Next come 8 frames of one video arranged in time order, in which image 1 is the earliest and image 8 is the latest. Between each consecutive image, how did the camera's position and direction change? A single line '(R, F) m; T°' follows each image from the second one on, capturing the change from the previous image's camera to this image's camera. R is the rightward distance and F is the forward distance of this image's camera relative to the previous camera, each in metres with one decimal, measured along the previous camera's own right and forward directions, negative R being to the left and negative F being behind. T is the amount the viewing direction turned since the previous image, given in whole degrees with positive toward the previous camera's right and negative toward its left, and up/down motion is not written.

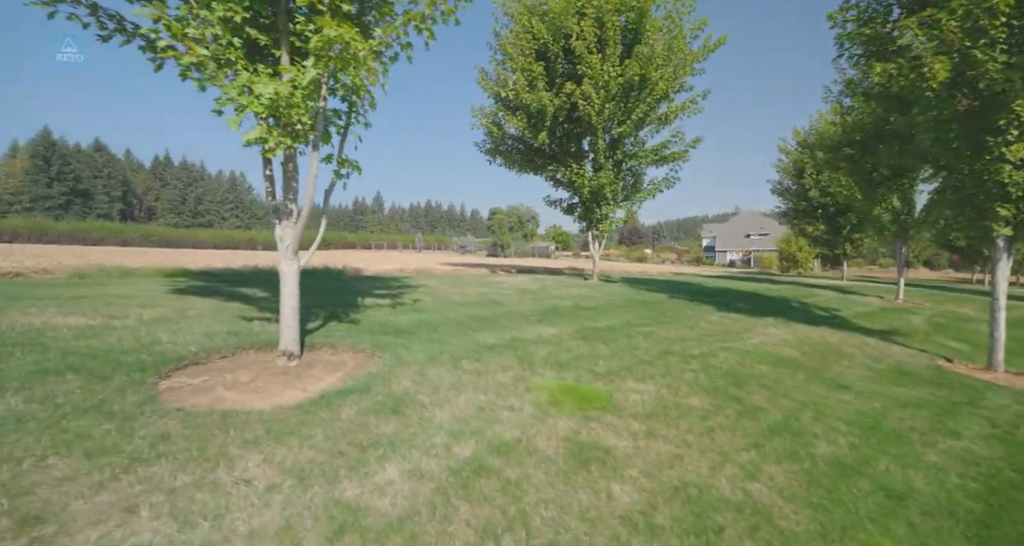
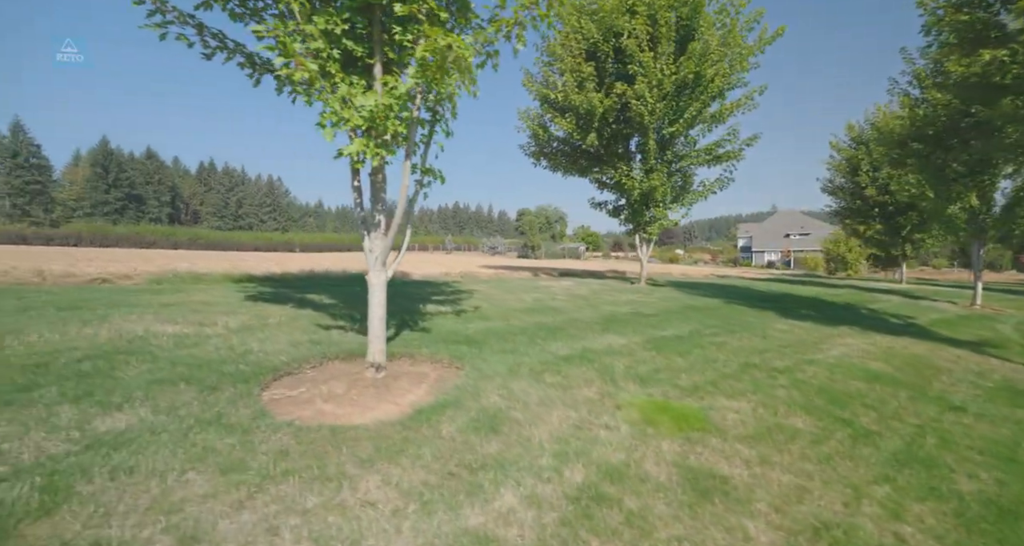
(-0.3, 0.0) m; -5°
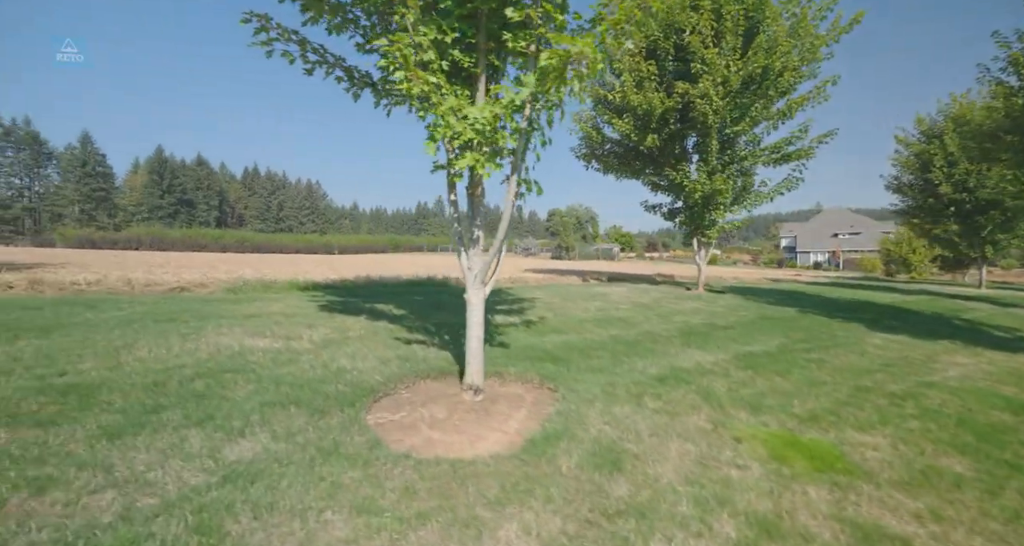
(-0.4, +0.1) m; -5°
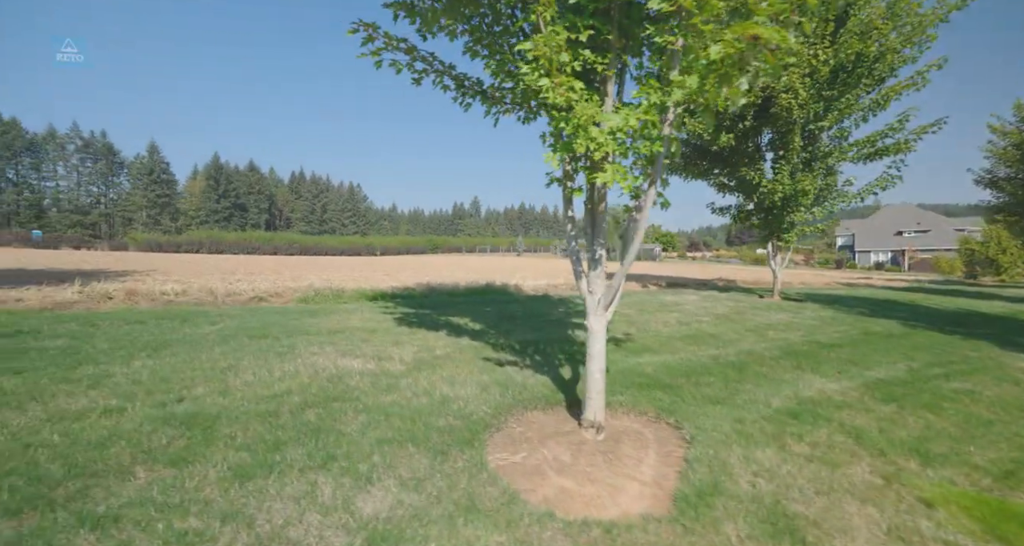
(-0.5, +0.2) m; -6°
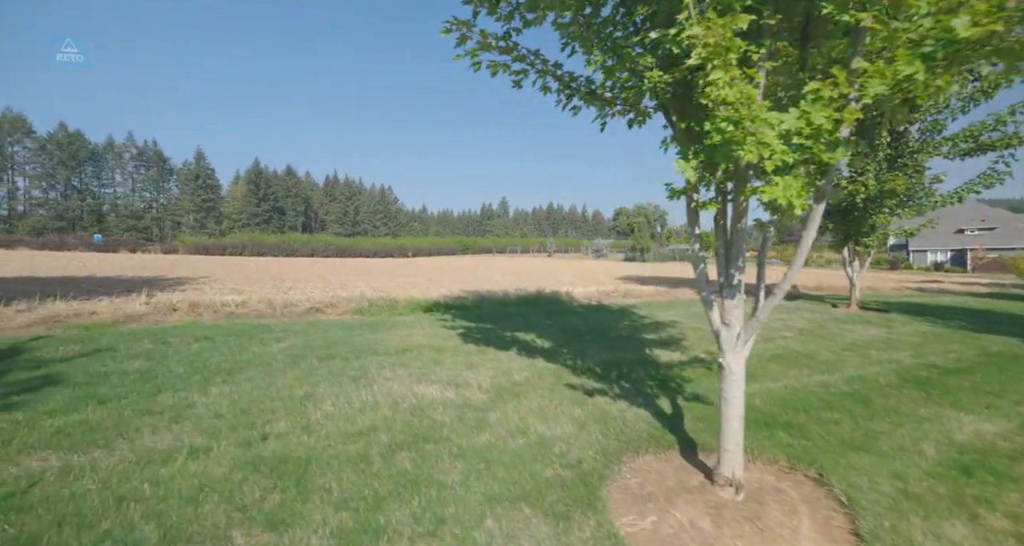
(-0.5, +0.4) m; -4°
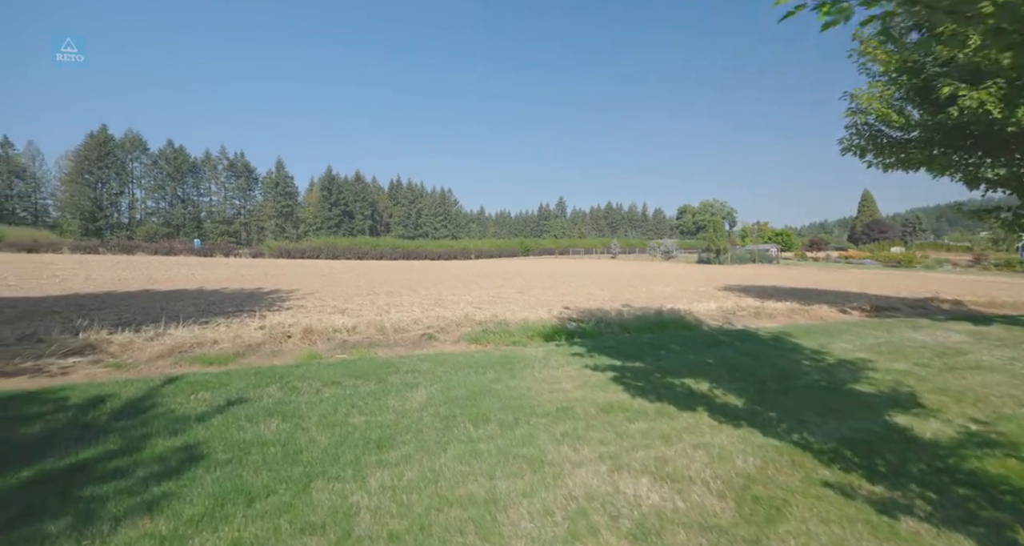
(-1.2, +1.1) m; -9°
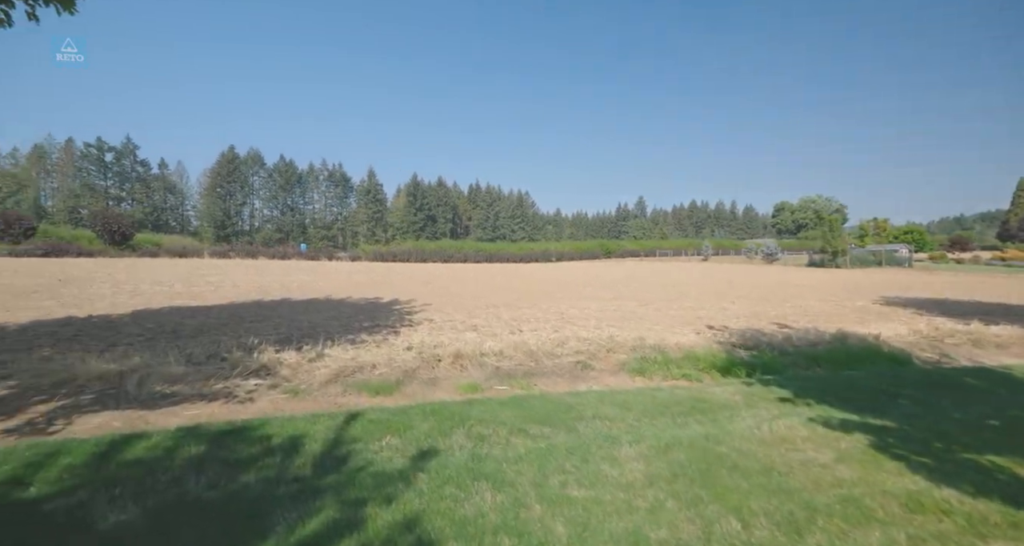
(-1.4, +0.8) m; -12°
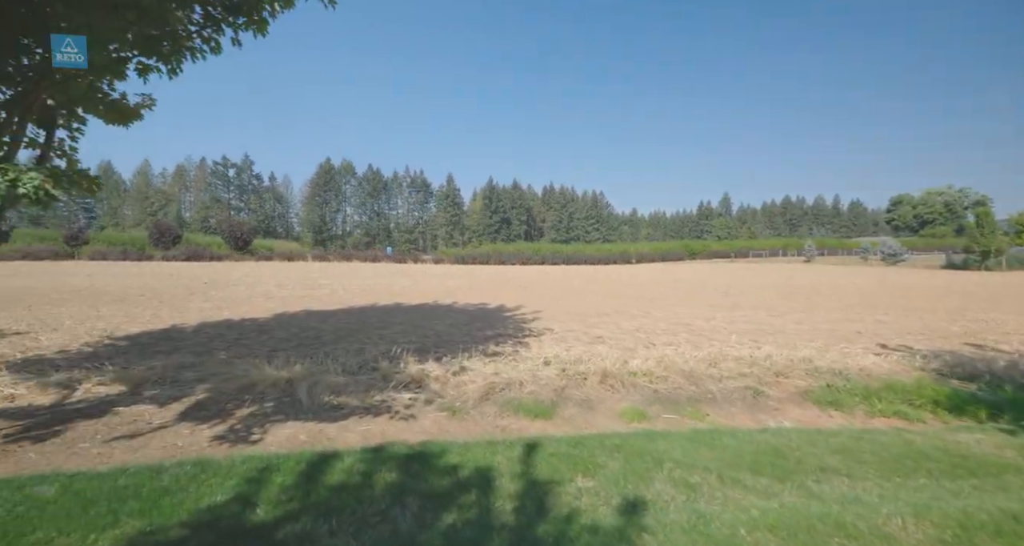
(-1.2, +0.6) m; -12°
